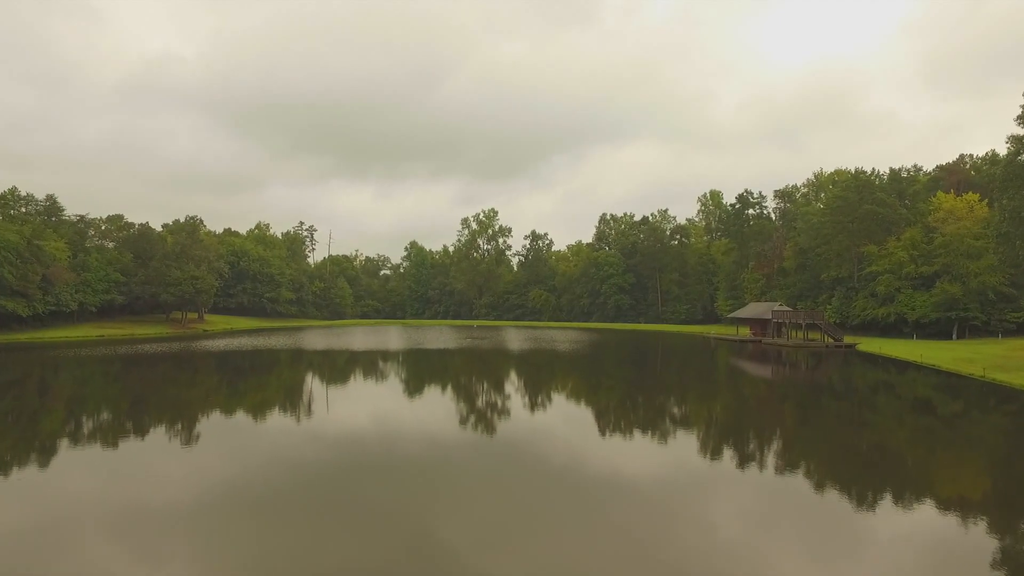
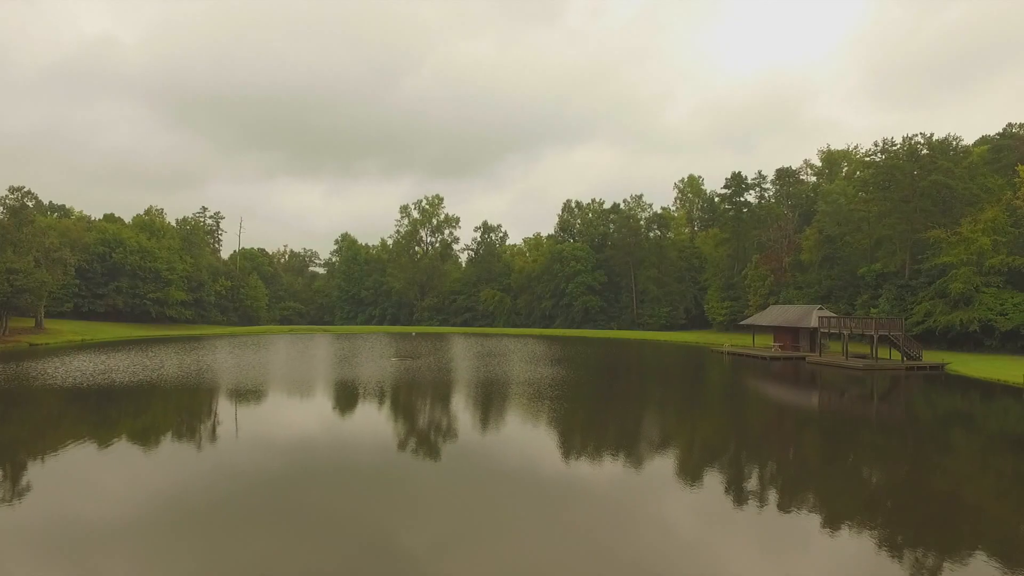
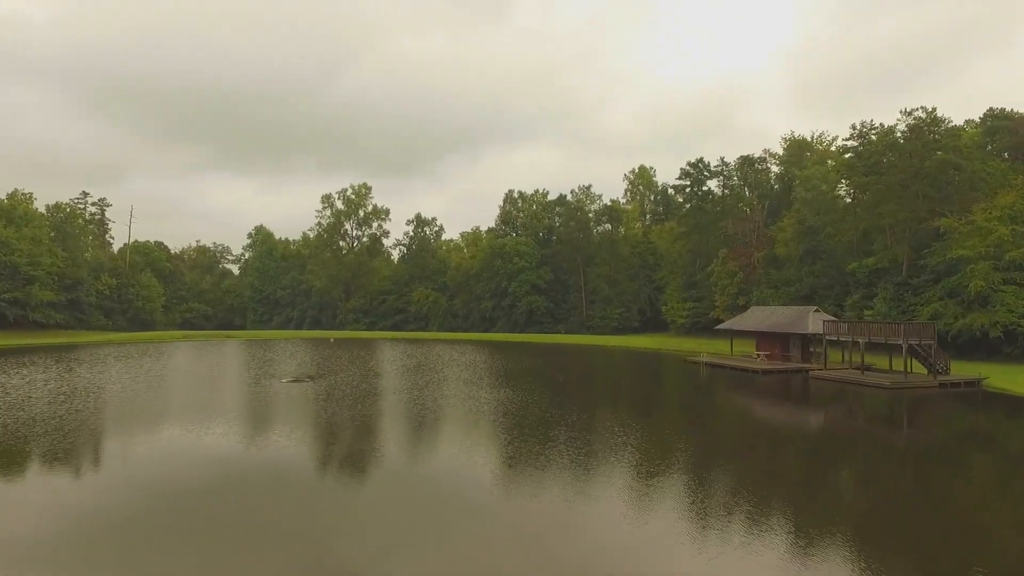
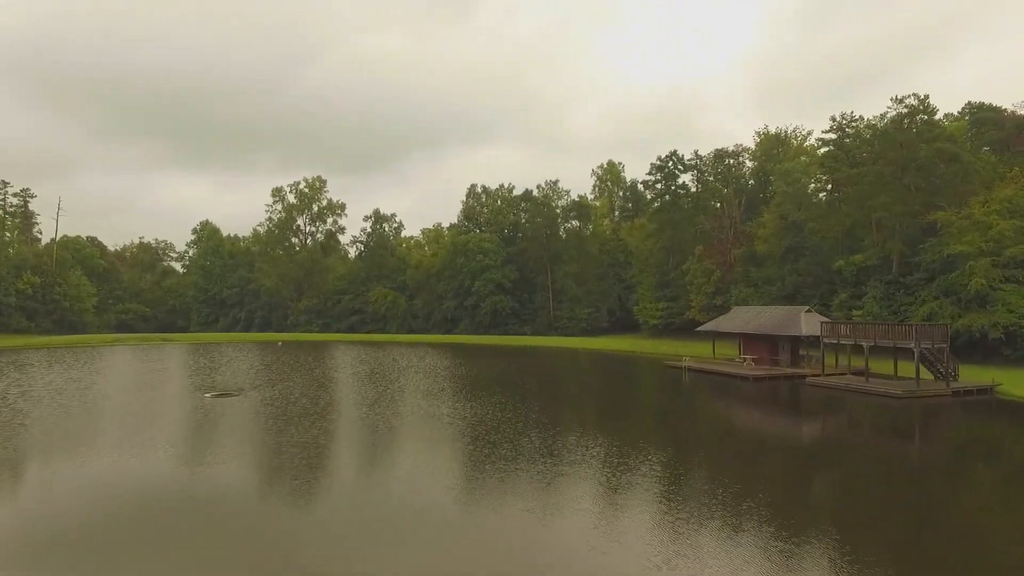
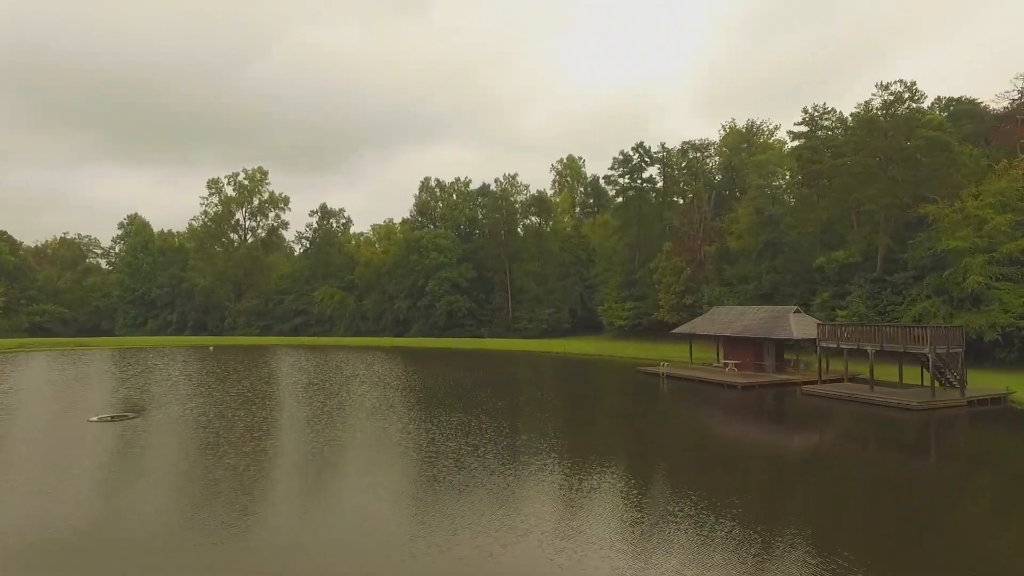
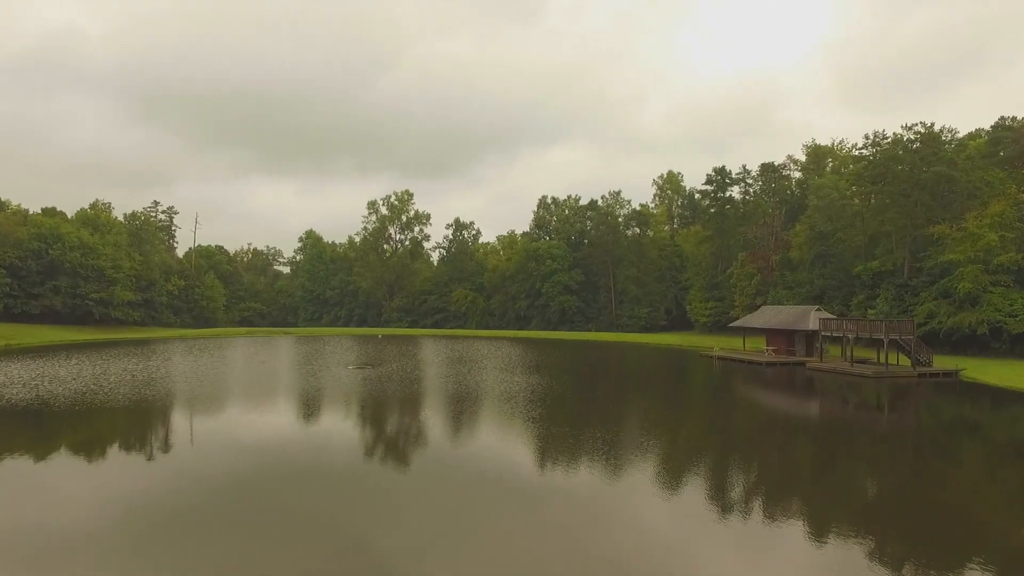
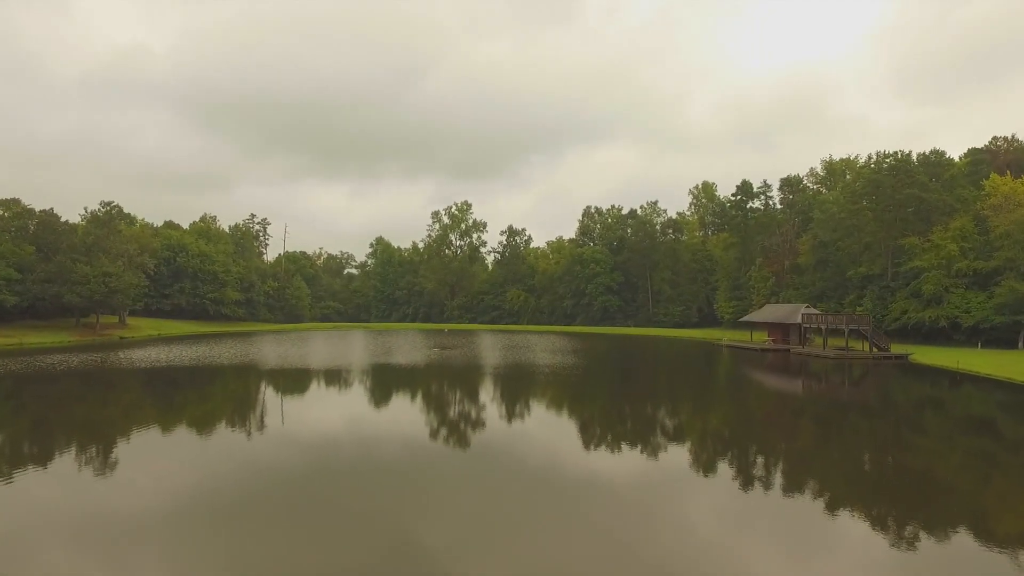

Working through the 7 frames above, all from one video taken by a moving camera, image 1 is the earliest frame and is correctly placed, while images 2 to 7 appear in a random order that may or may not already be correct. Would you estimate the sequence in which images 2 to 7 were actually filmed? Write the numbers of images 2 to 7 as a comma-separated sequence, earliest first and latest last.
7, 2, 6, 3, 4, 5
